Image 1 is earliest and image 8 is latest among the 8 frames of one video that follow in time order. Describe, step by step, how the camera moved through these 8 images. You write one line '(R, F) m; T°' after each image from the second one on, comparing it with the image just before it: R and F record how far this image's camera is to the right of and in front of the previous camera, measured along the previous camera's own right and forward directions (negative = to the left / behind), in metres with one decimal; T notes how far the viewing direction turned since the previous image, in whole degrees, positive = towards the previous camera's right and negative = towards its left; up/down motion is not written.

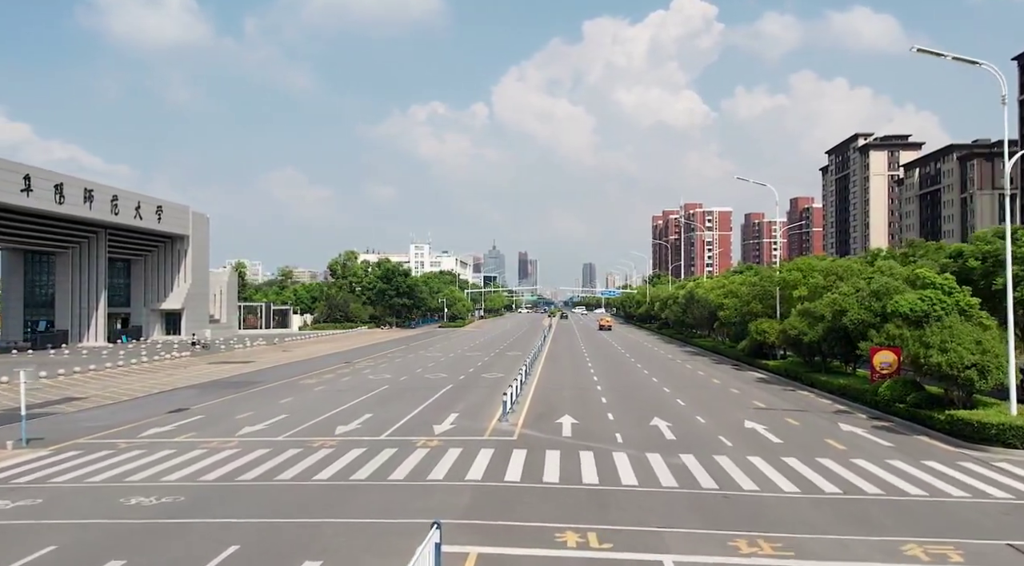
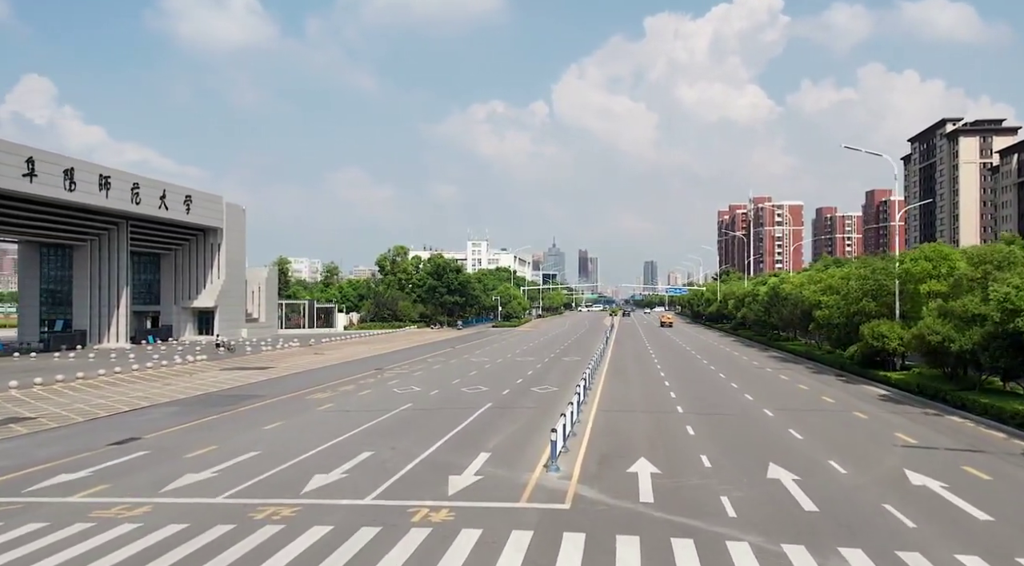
(+0.2, +6.5) m; -5°
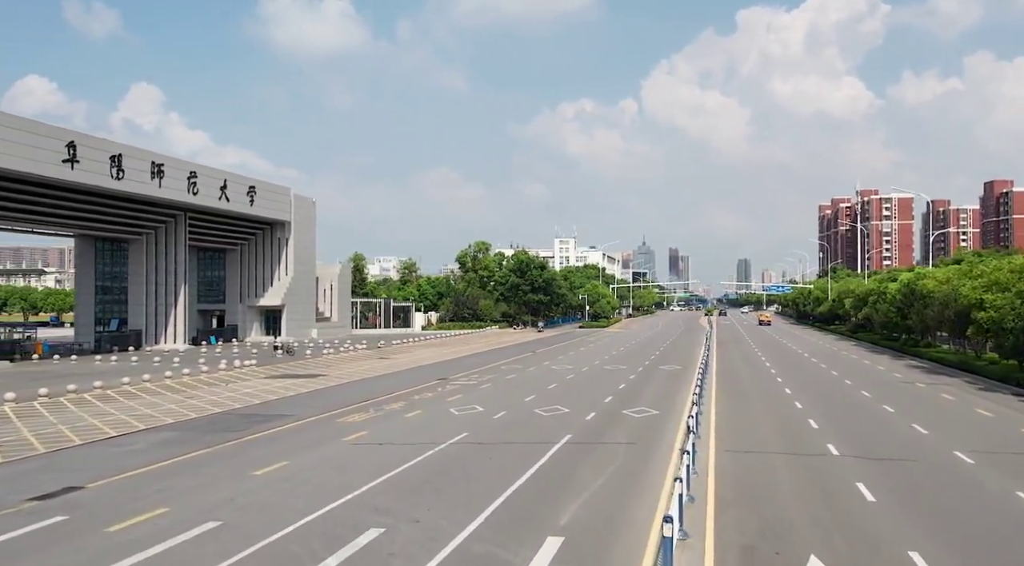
(+0.1, +5.9) m; -7°
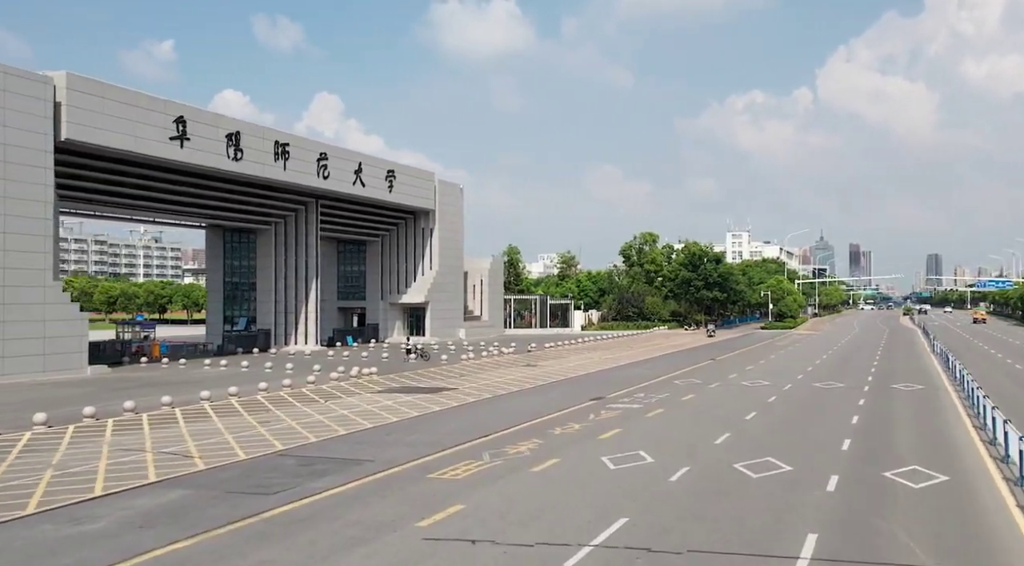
(-0.4, +7.6) m; -13°
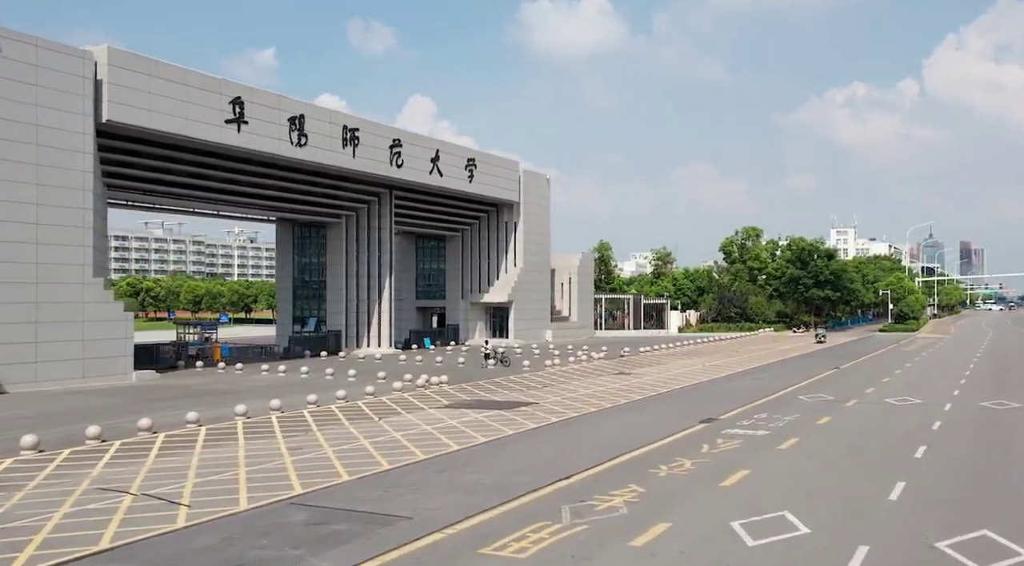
(0.0, +4.2) m; -7°
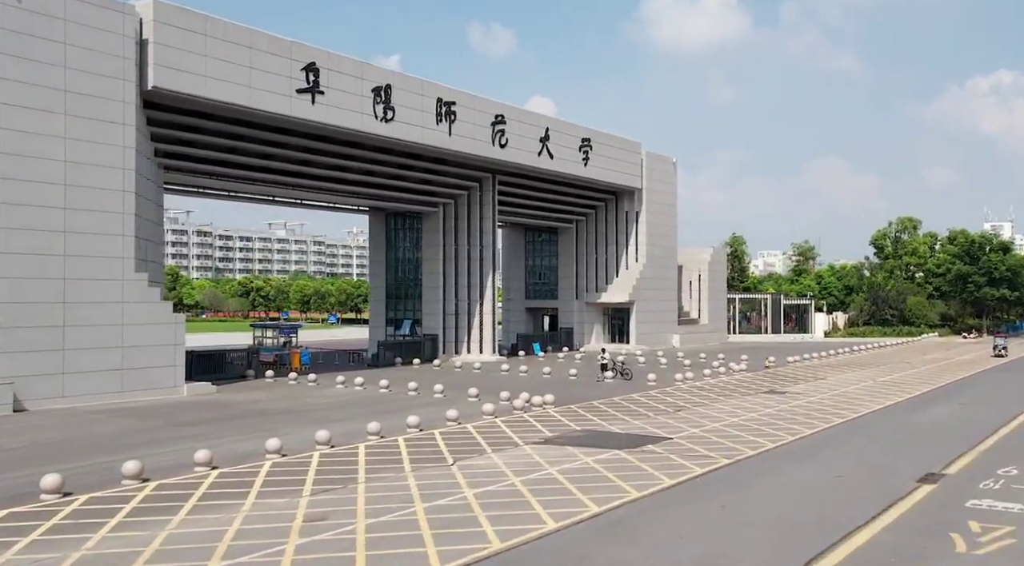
(-0.1, +5.4) m; -9°
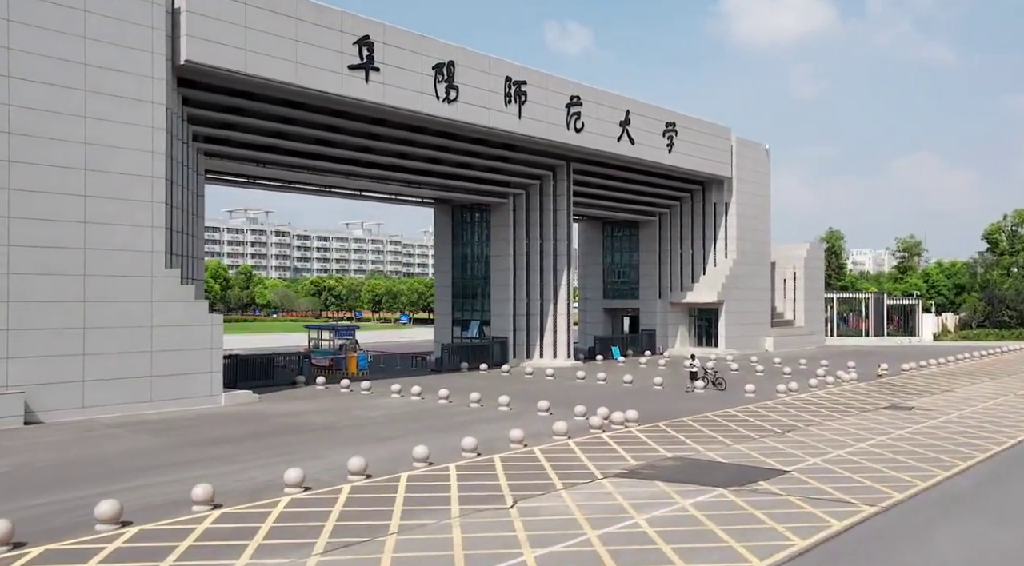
(0.0, +3.0) m; -6°
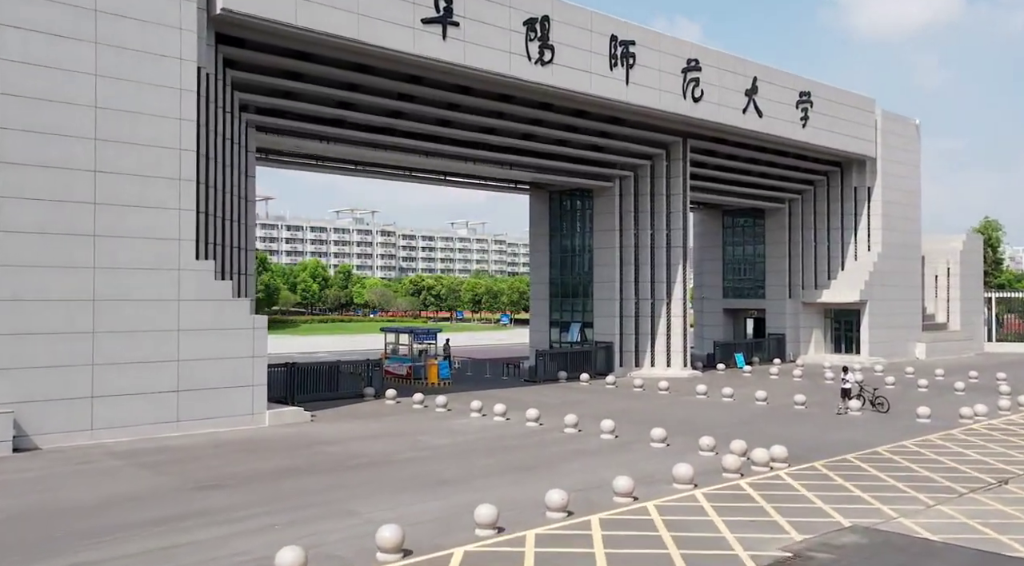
(0.0, +4.0) m; -8°
